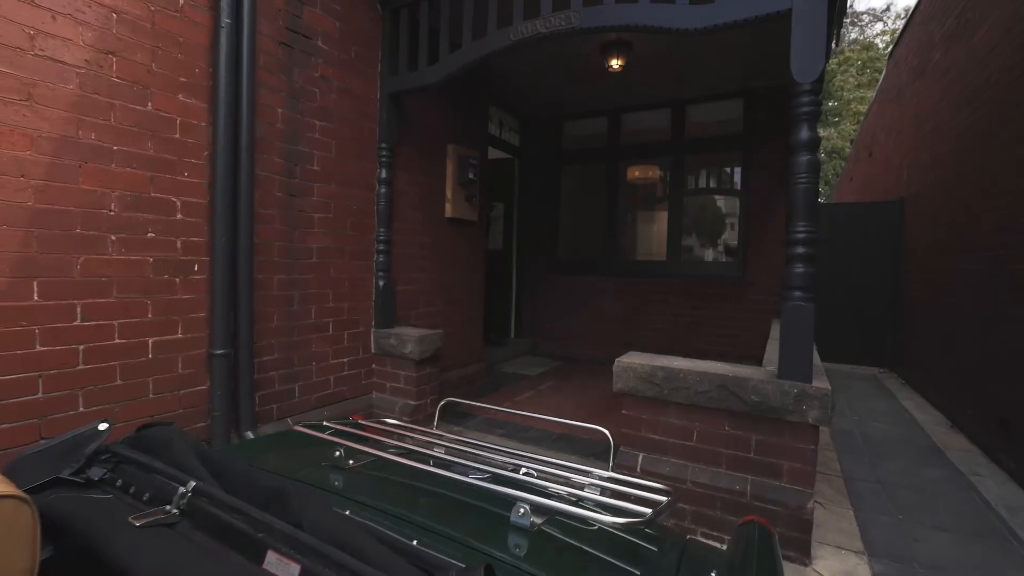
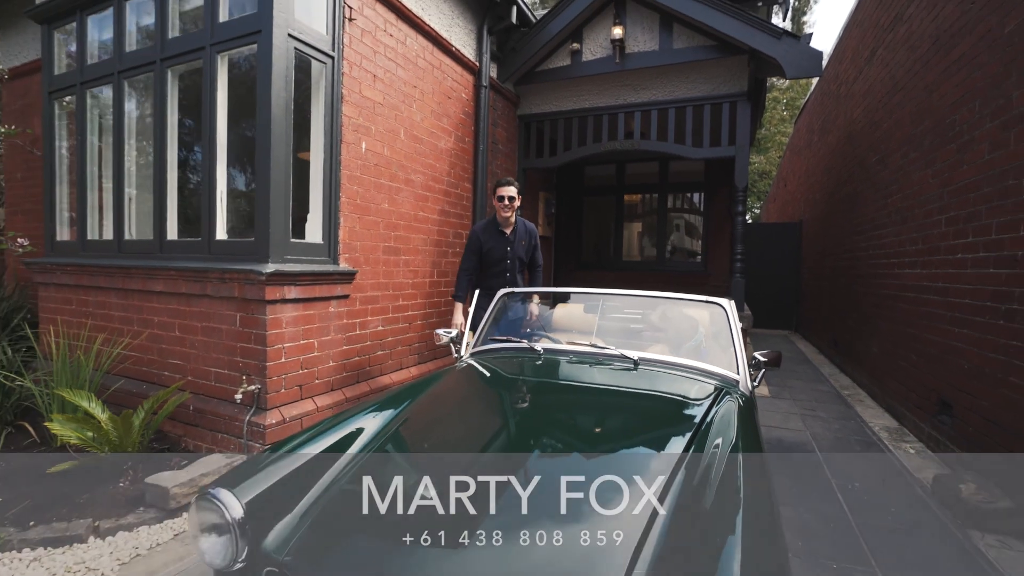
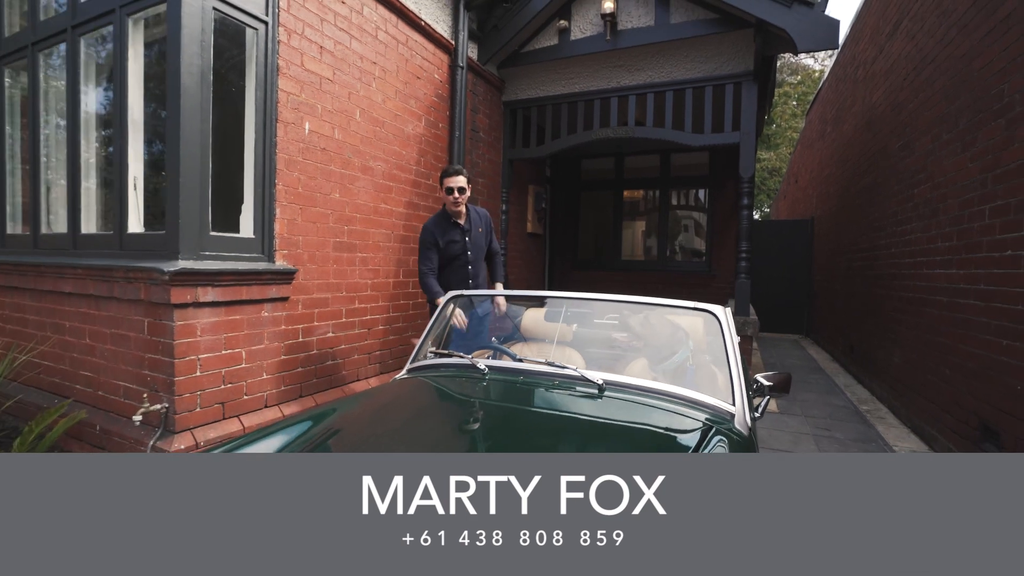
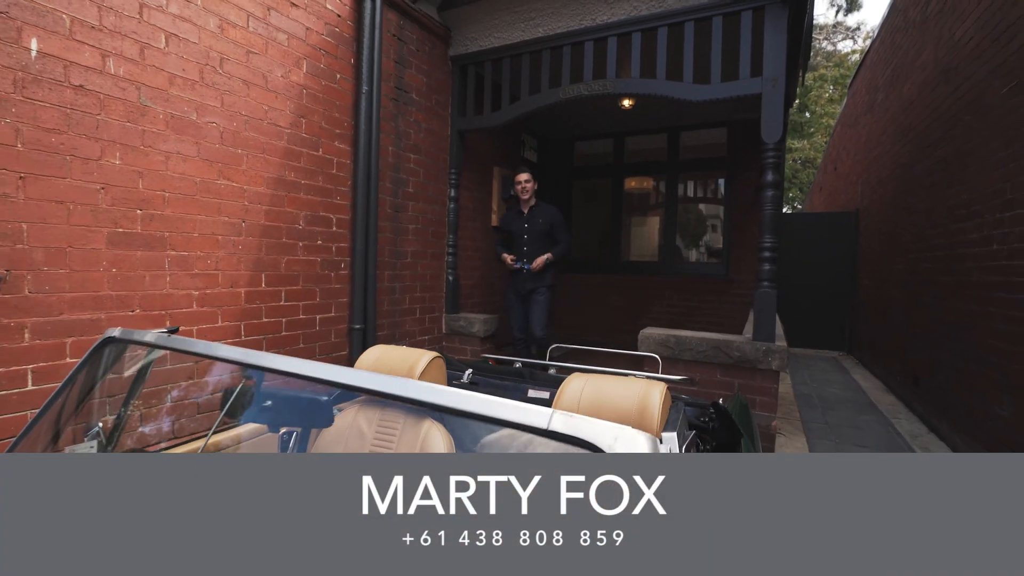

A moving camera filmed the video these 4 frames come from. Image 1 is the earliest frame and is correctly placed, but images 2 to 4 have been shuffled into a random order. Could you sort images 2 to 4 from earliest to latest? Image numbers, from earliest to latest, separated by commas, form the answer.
4, 3, 2
